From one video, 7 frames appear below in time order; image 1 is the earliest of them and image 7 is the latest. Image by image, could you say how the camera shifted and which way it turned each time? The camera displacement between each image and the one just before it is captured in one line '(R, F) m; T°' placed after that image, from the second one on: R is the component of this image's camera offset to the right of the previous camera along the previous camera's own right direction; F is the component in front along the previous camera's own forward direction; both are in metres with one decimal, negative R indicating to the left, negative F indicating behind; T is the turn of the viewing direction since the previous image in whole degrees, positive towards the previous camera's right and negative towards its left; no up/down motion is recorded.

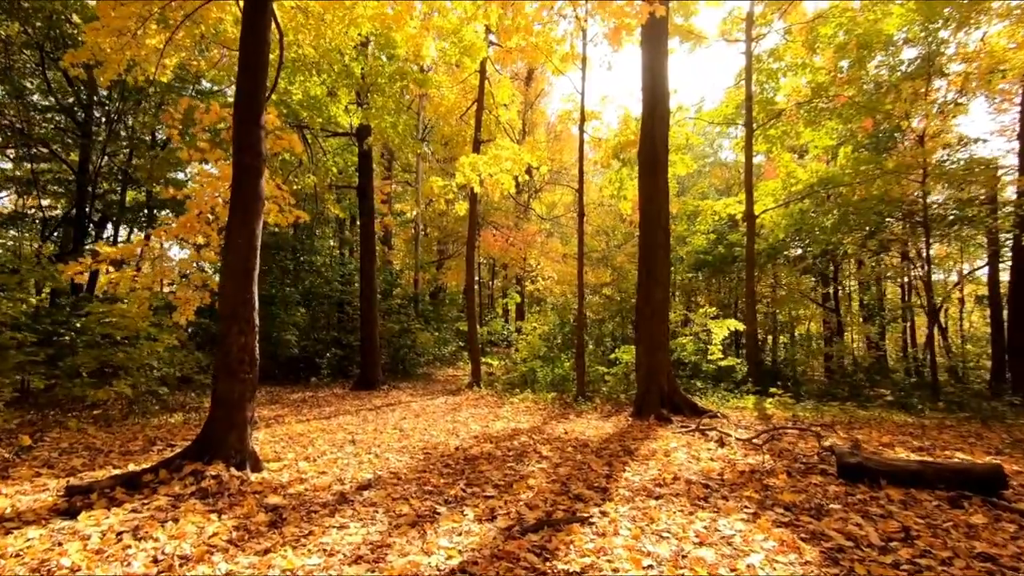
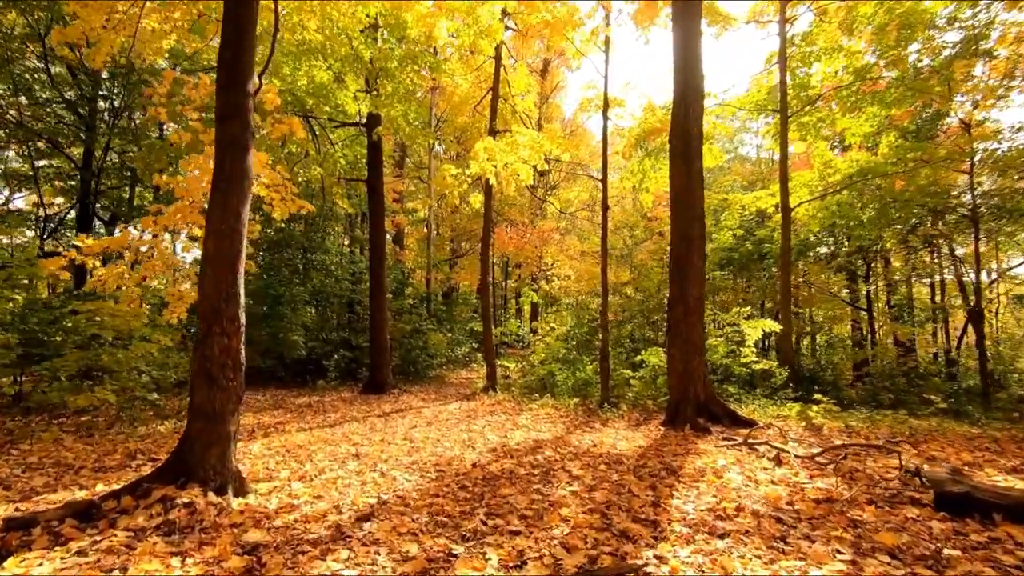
(-0.1, +0.7) m; -1°
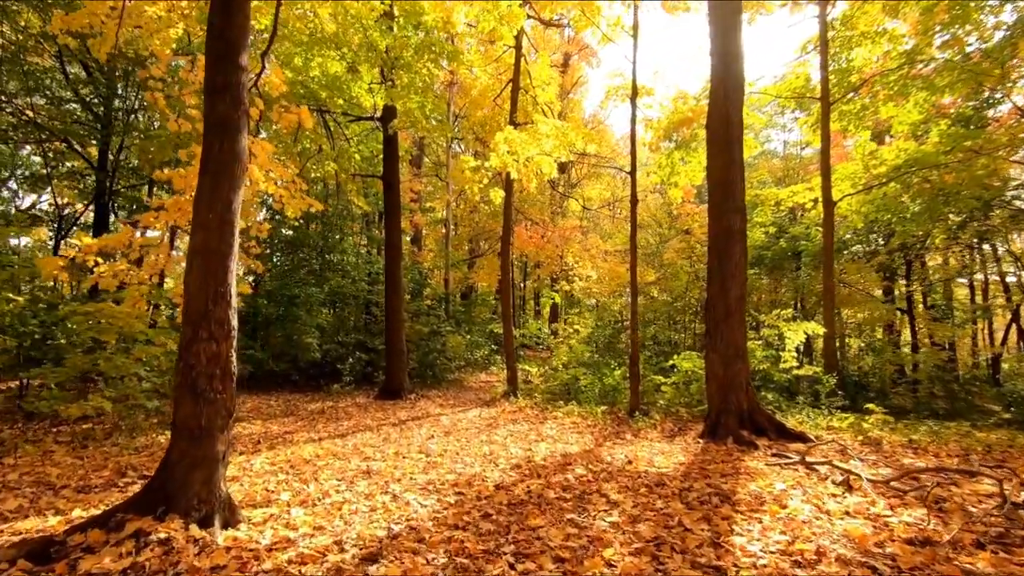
(-0.1, +0.6) m; -2°
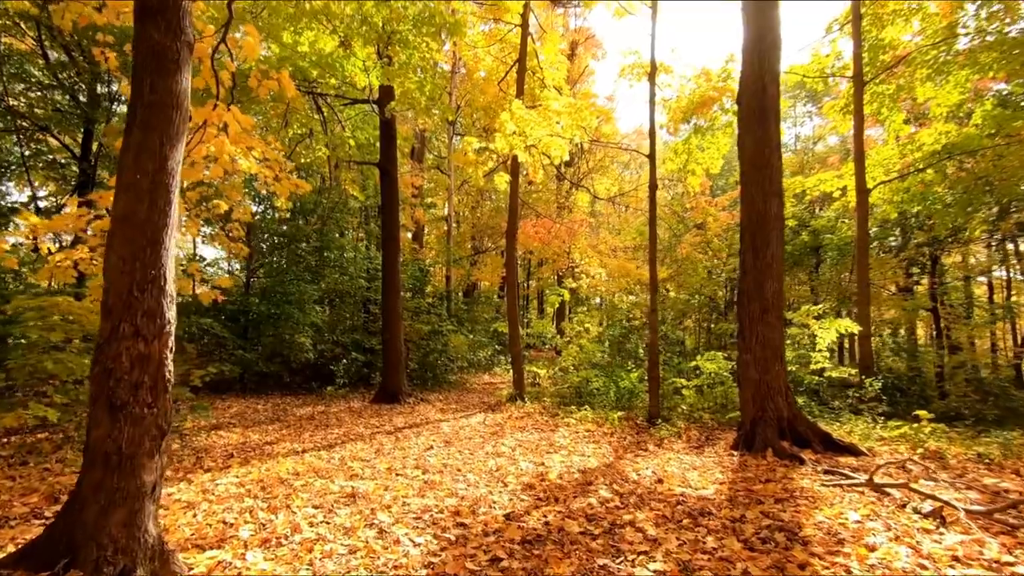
(-0.1, +0.8) m; 0°
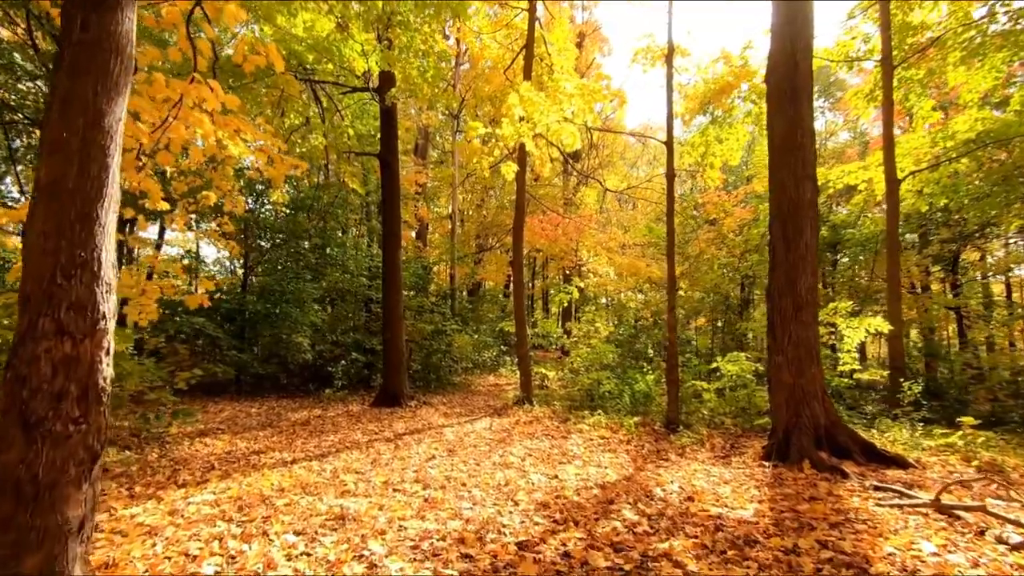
(-0.1, +0.5) m; -1°
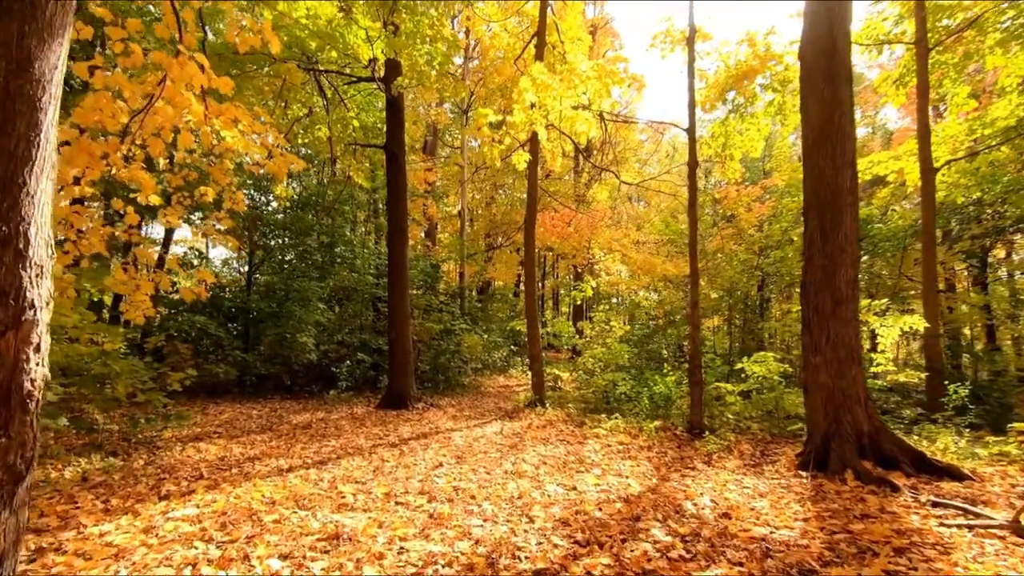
(0.0, +0.4) m; -1°
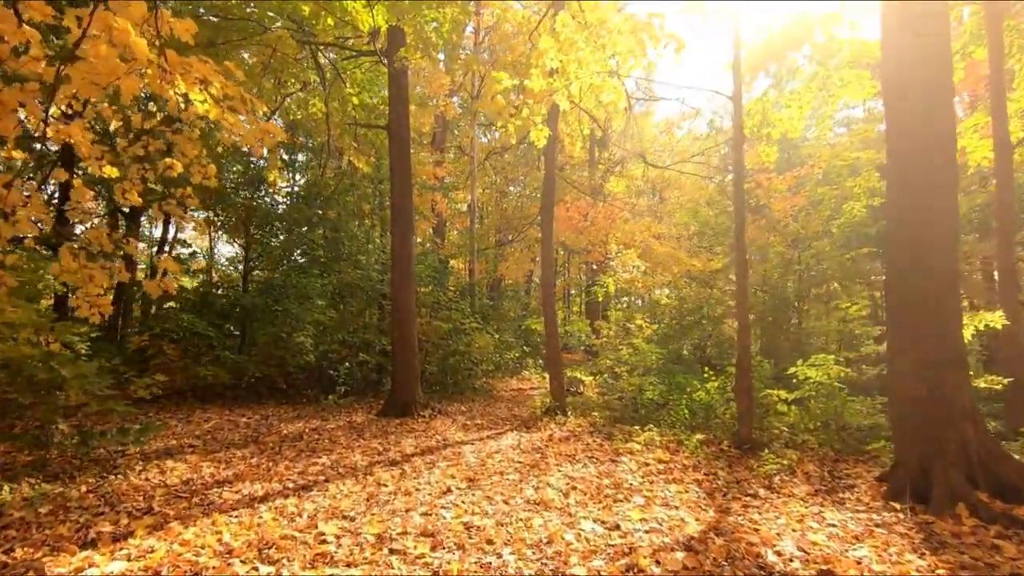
(-0.1, +0.9) m; -1°
